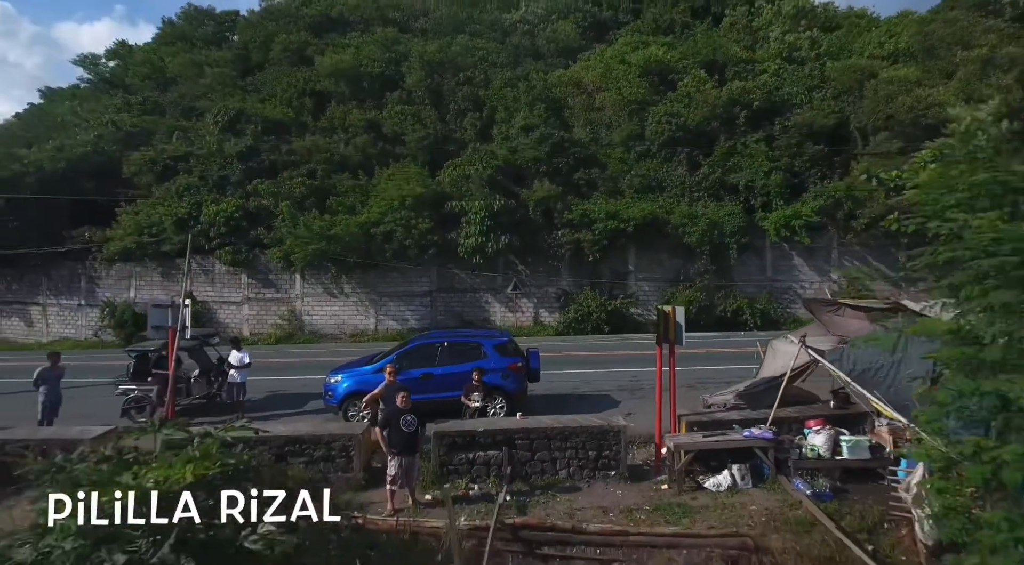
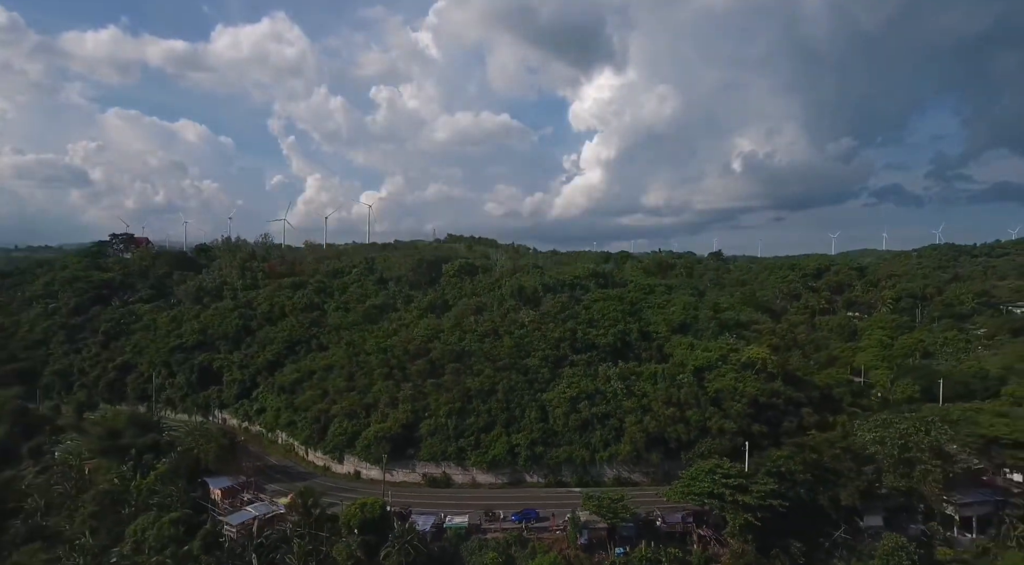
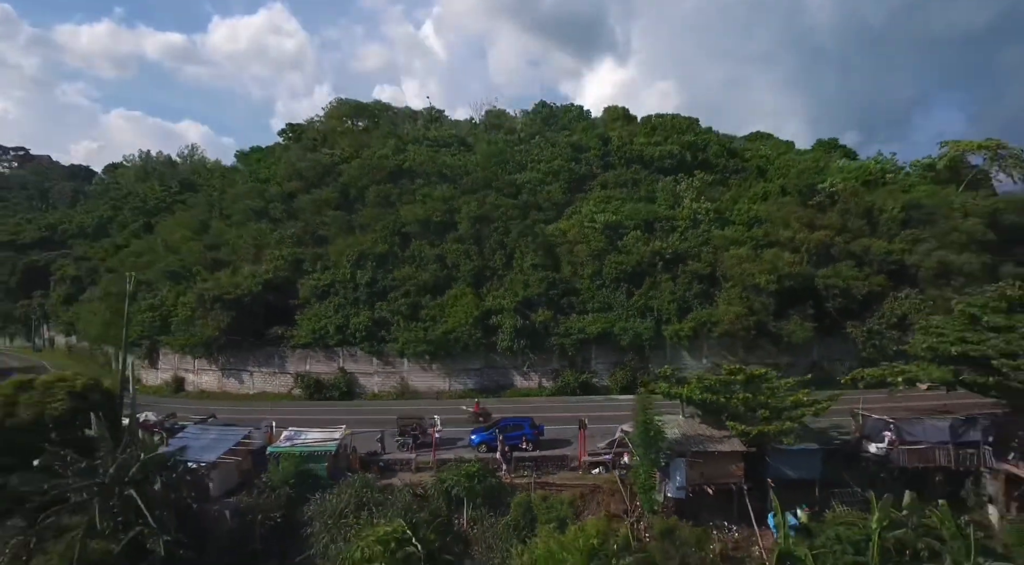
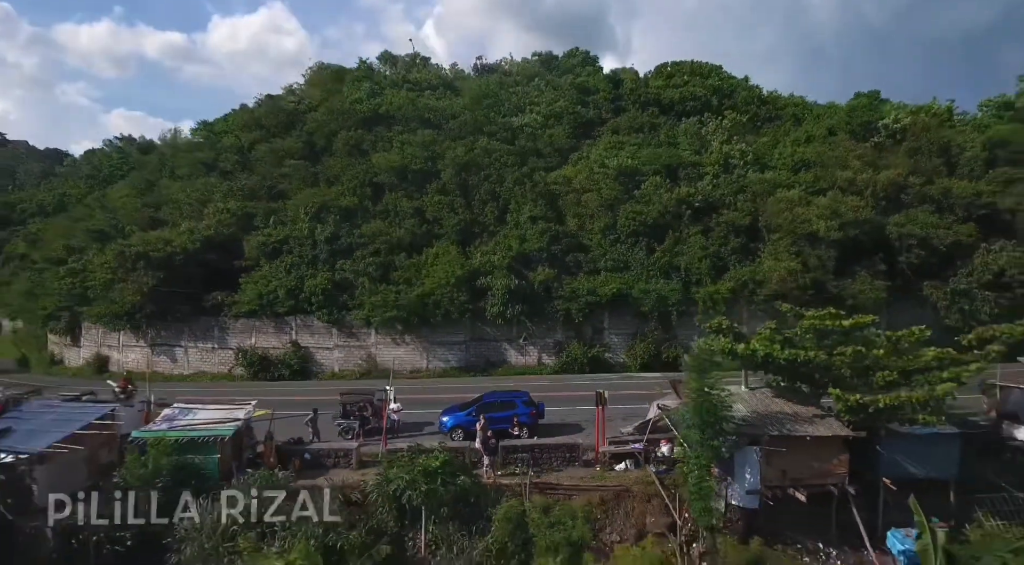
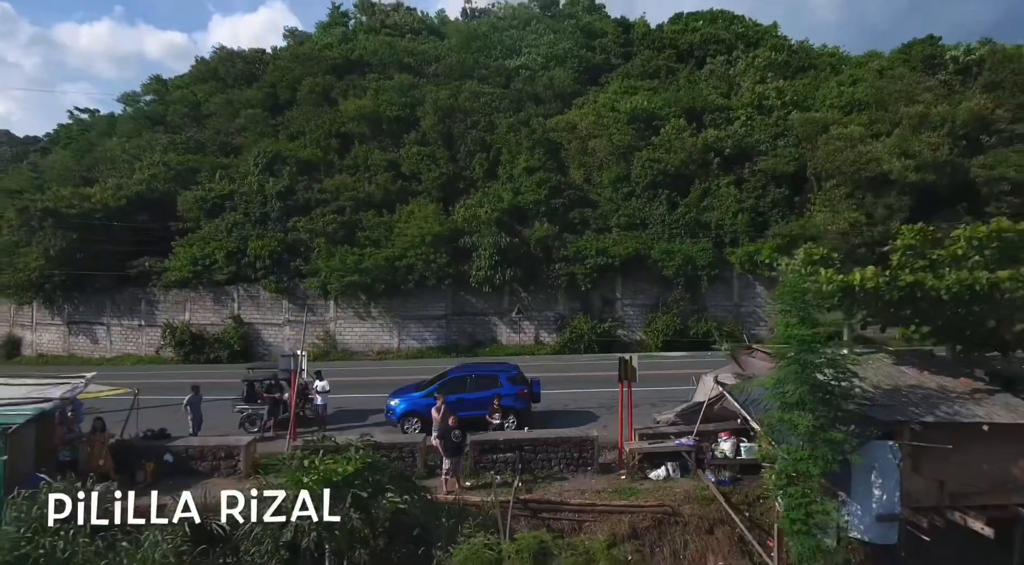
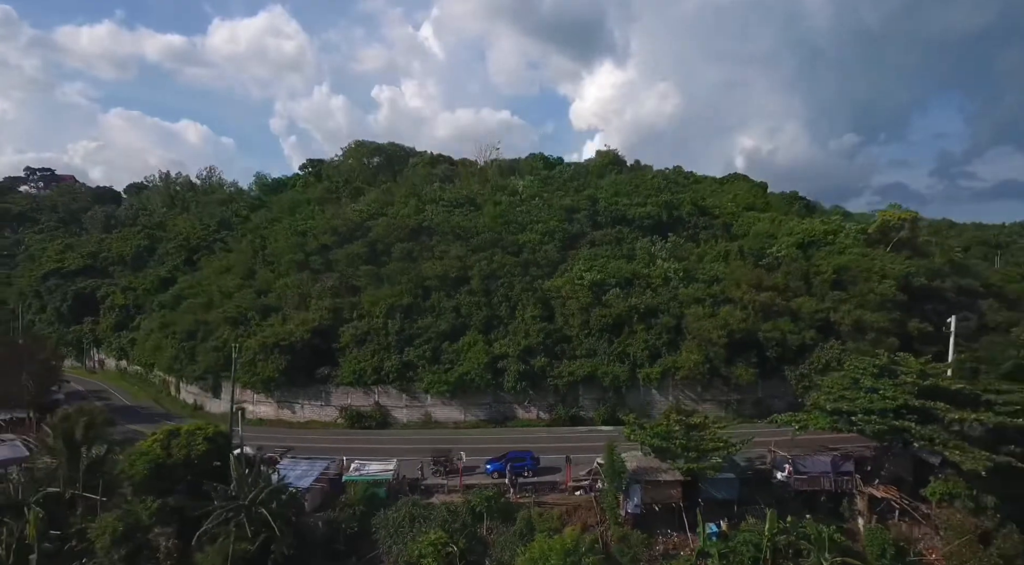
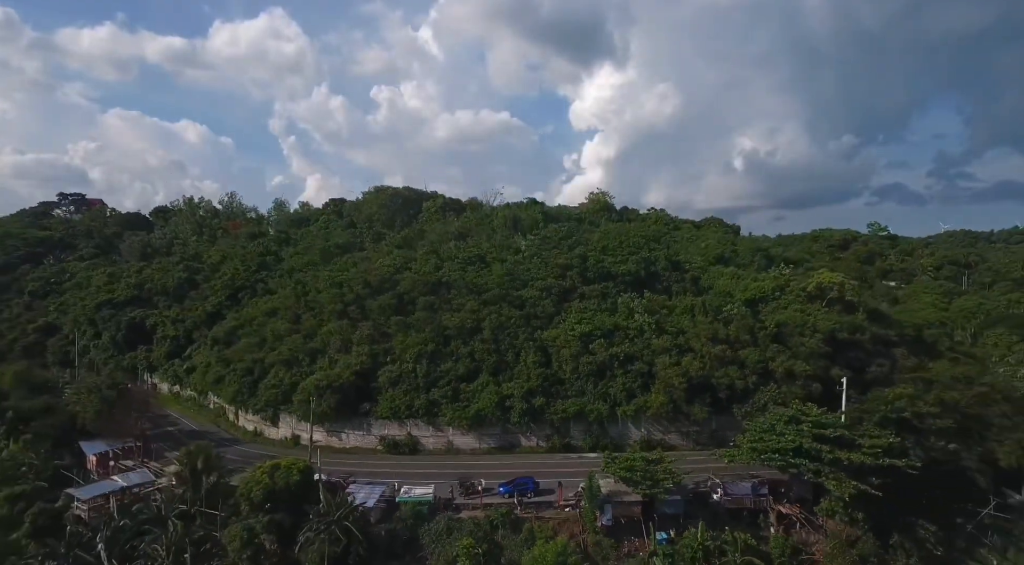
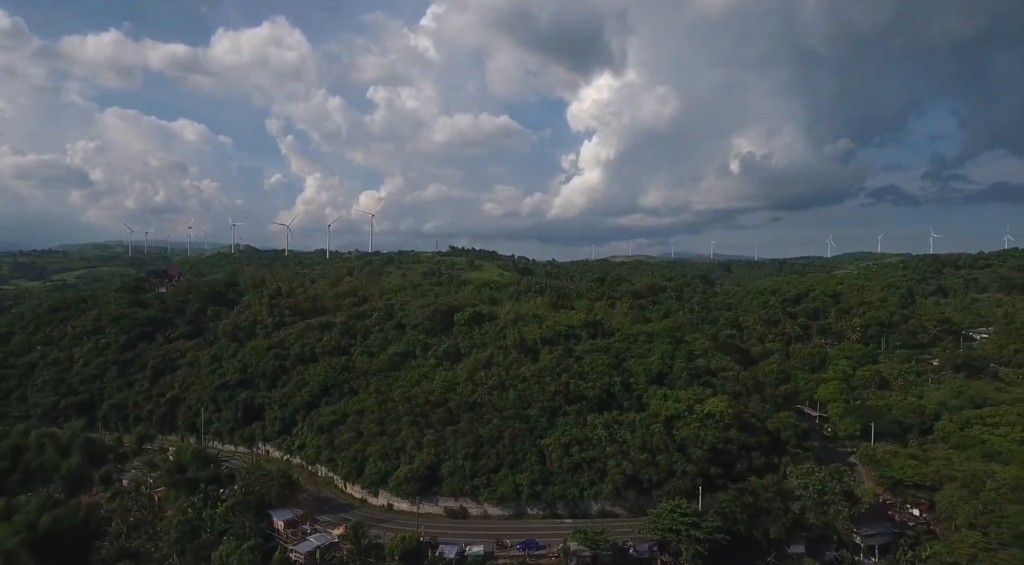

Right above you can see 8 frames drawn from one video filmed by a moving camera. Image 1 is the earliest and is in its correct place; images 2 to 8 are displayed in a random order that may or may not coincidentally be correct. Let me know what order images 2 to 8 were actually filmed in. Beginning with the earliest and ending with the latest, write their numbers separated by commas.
5, 4, 3, 6, 7, 2, 8
